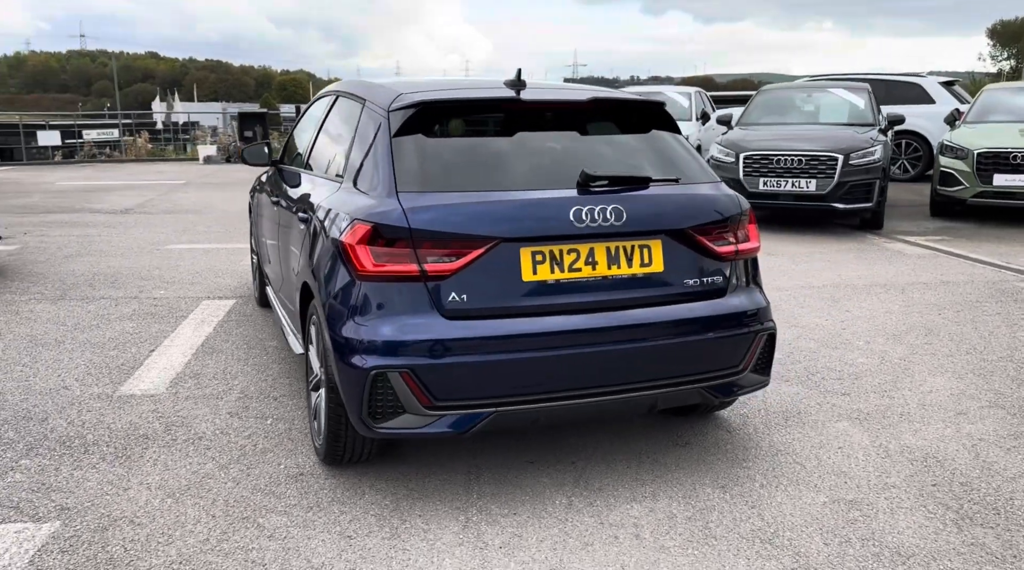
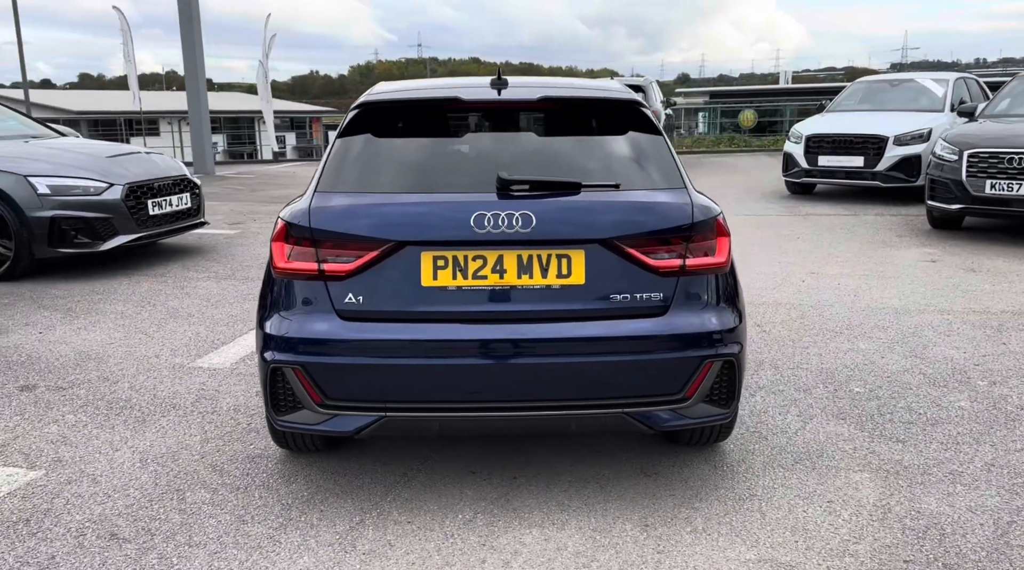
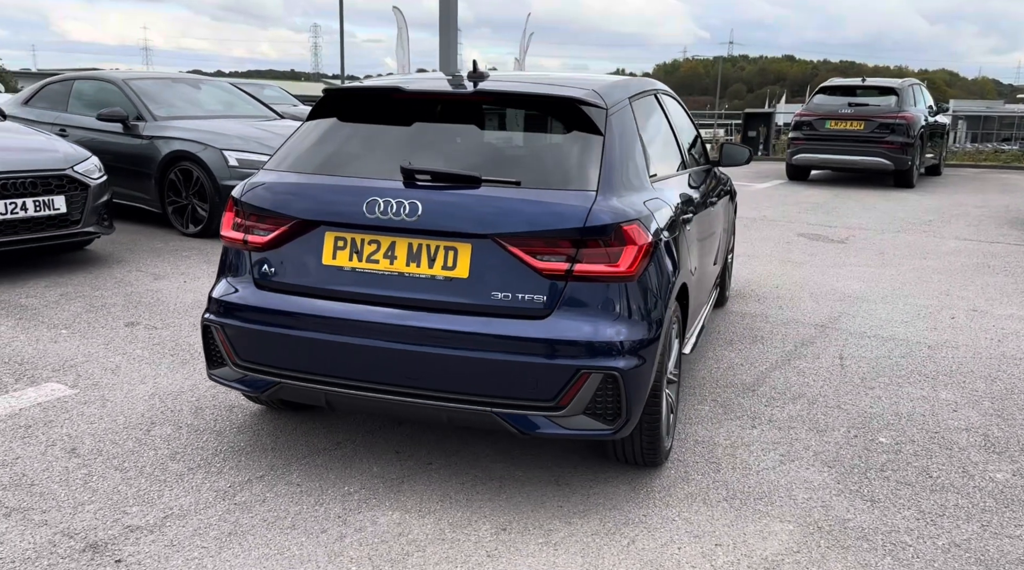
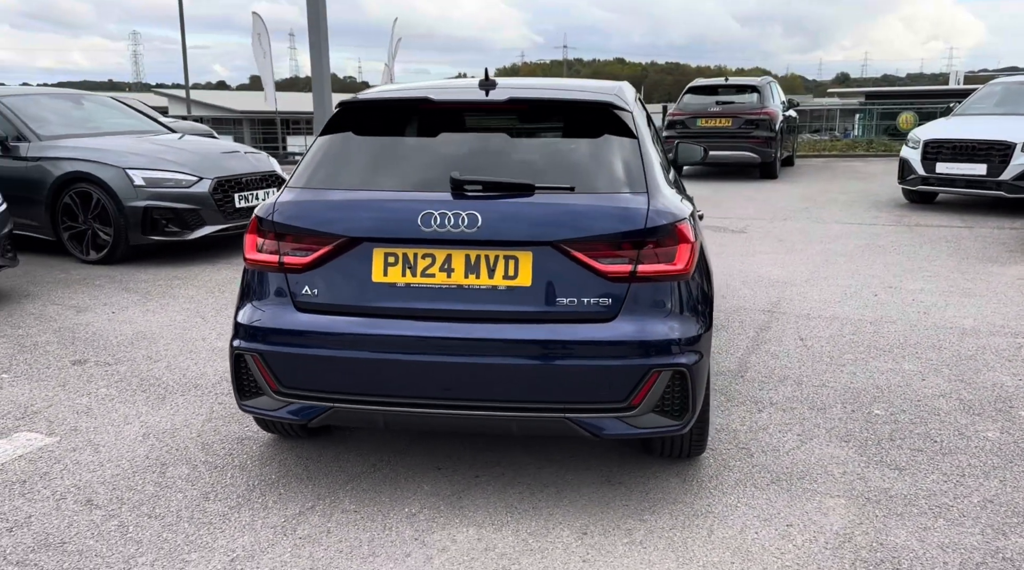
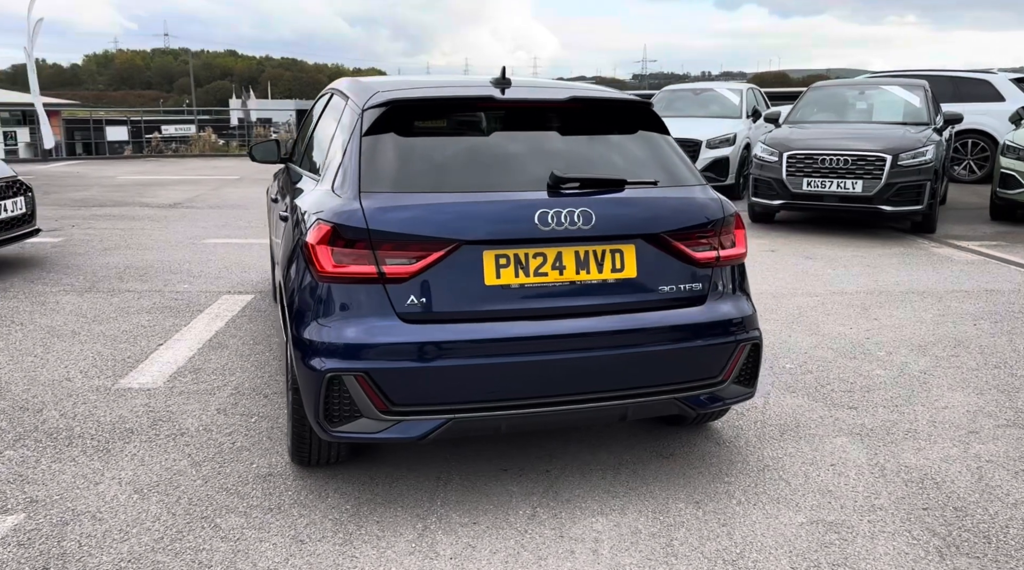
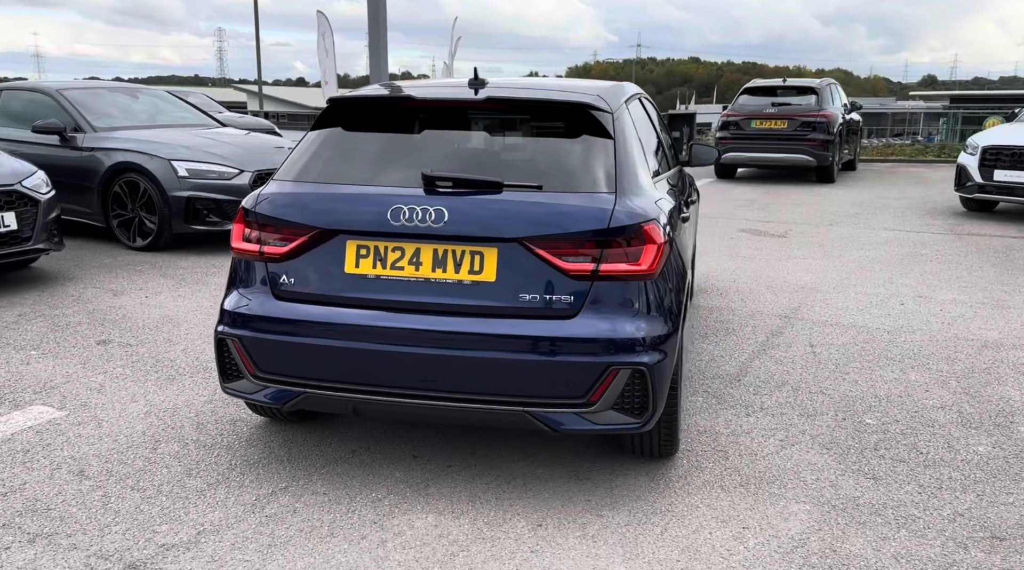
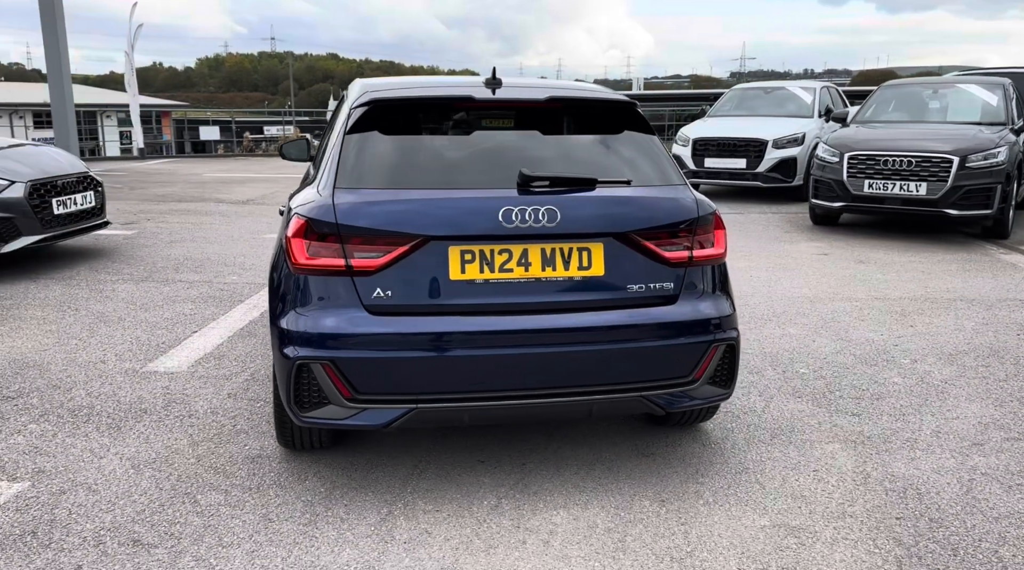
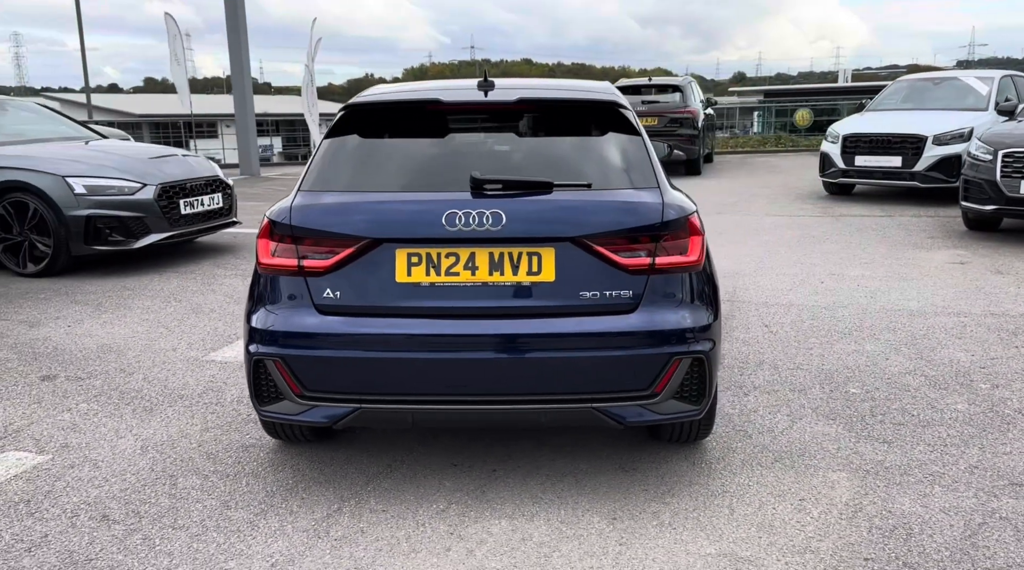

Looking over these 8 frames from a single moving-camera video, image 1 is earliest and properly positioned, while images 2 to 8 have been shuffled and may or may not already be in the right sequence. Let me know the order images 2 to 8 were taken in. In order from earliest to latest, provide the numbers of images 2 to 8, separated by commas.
5, 7, 2, 8, 4, 6, 3
